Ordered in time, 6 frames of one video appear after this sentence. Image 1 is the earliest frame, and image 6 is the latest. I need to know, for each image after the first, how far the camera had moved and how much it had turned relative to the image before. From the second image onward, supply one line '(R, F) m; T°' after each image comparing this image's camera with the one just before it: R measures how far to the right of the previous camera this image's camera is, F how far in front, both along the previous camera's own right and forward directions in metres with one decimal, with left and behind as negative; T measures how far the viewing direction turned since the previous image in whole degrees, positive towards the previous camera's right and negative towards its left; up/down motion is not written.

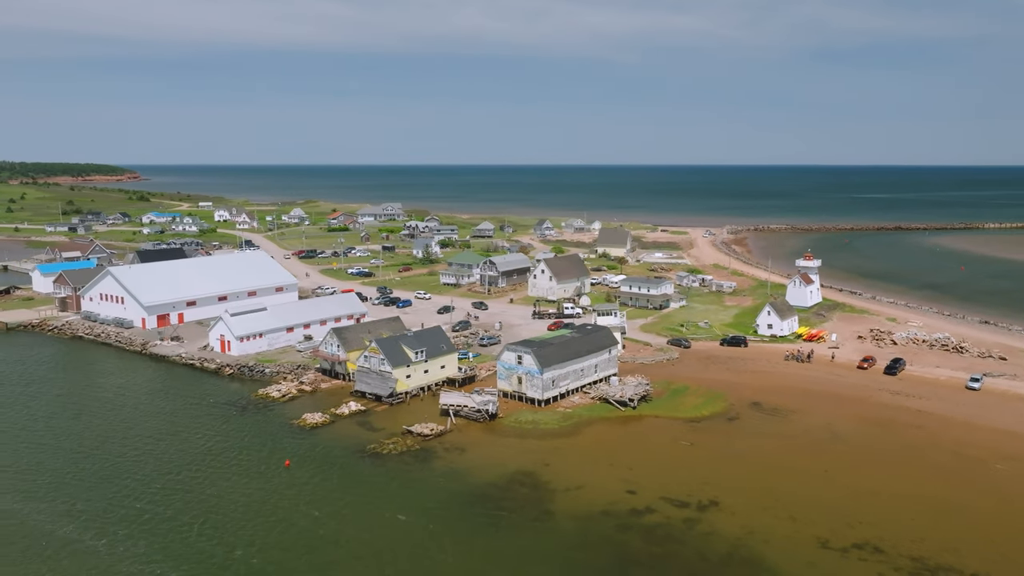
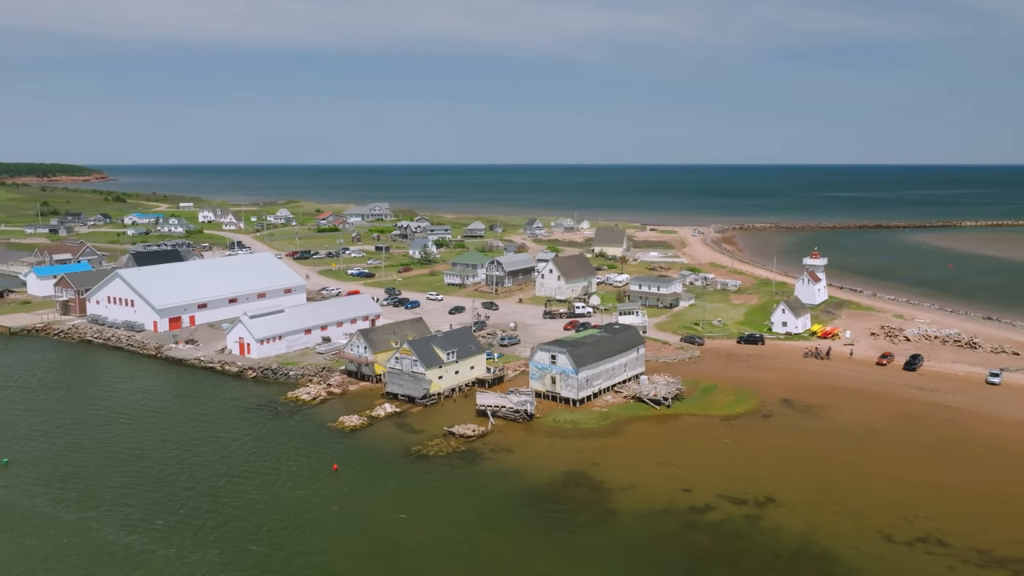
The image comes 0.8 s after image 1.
(-3.0, 0.0) m; +2°
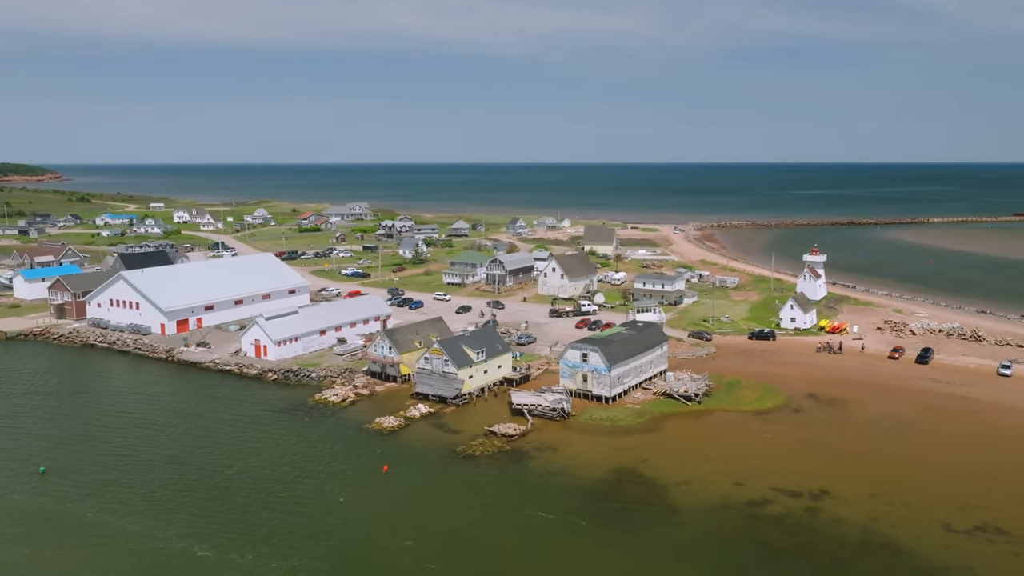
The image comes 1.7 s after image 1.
(-3.4, +0.1) m; +3°
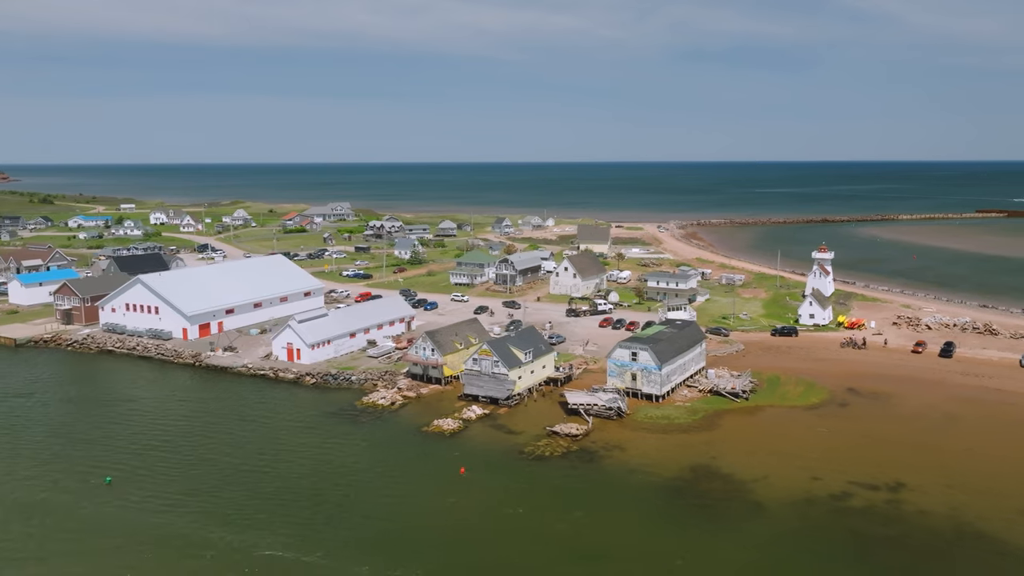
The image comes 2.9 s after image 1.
(-4.5, +0.1) m; +3°
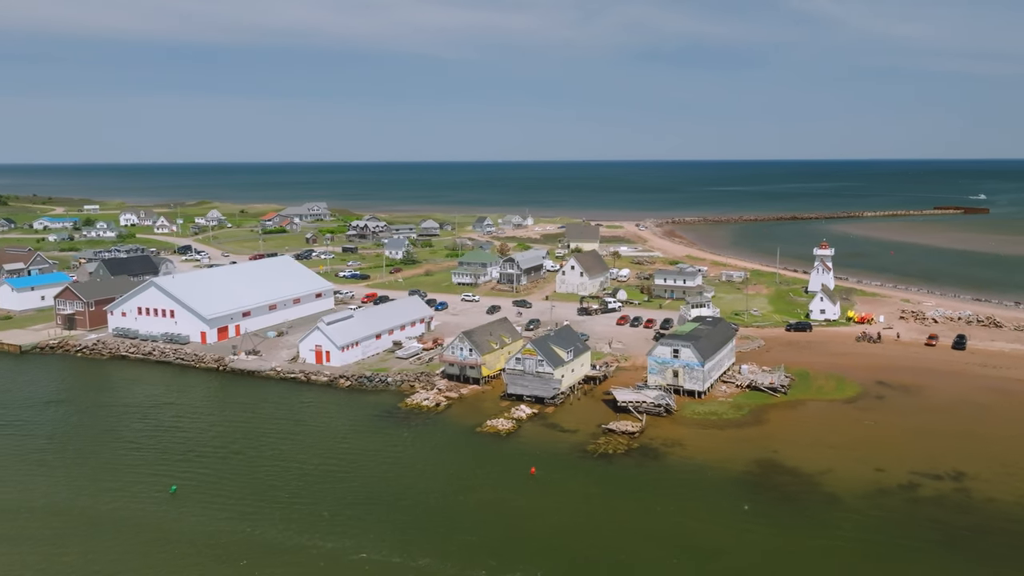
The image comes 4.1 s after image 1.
(-4.4, +0.1) m; +3°
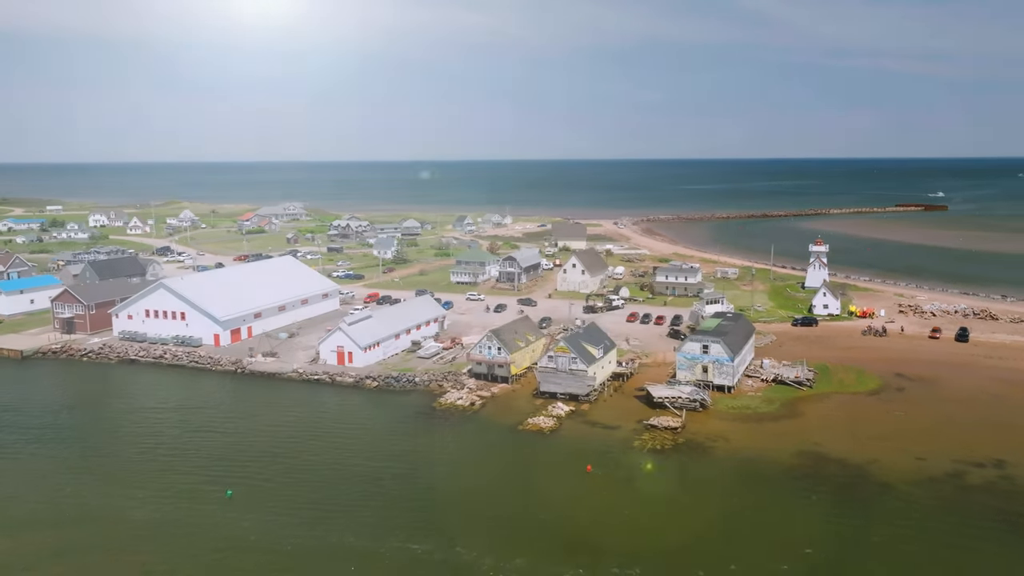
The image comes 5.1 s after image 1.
(-3.7, 0.0) m; +3°
